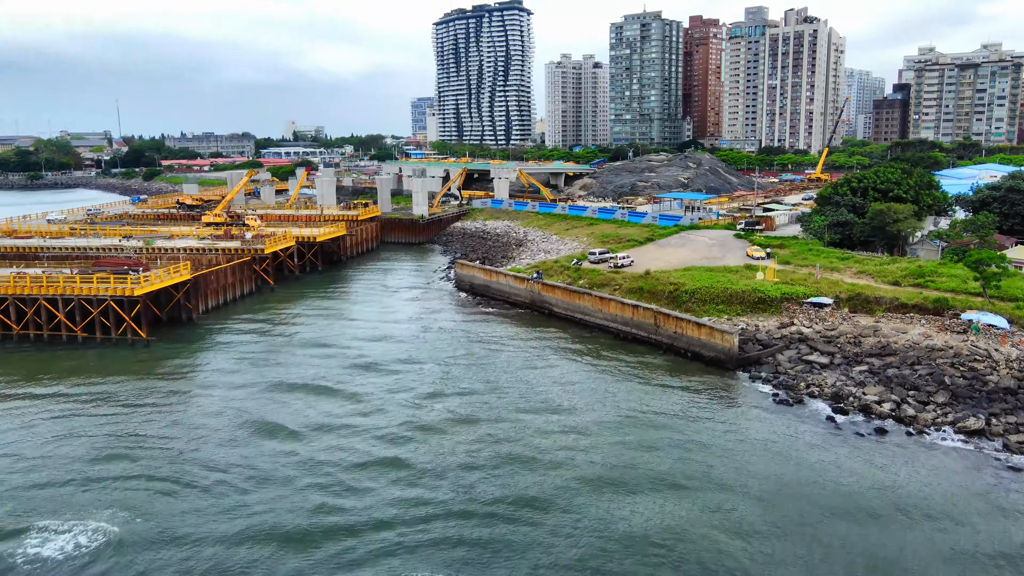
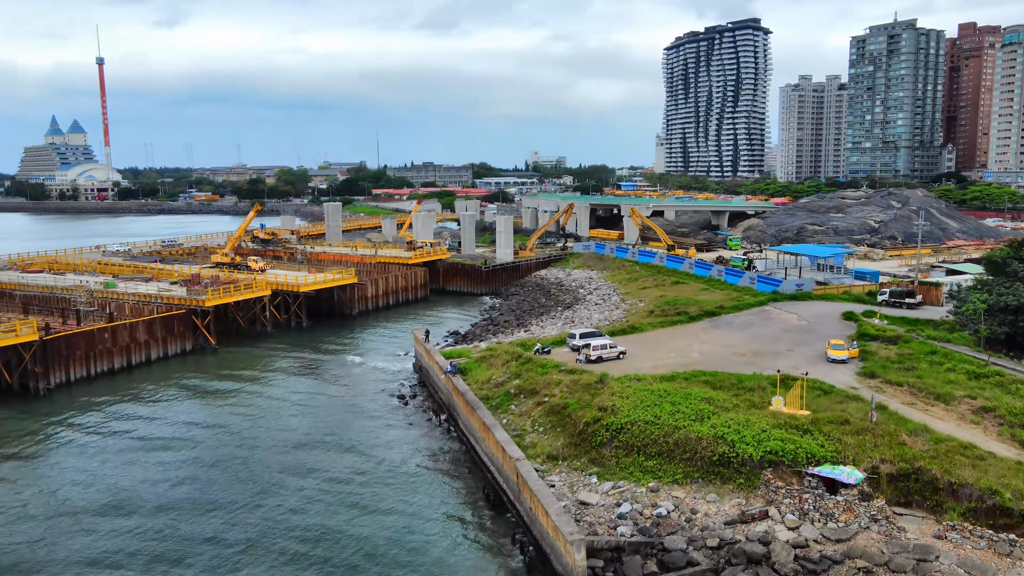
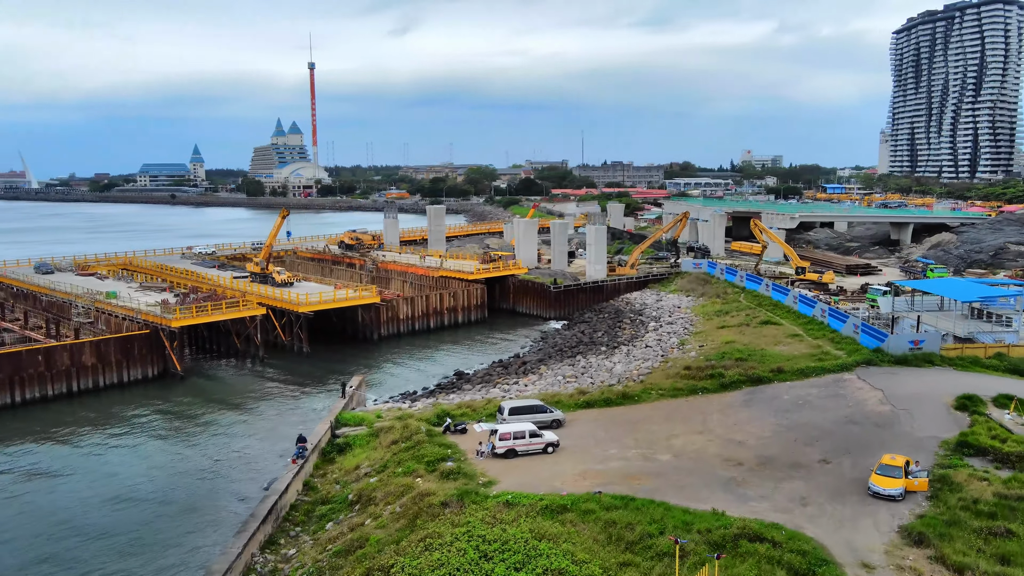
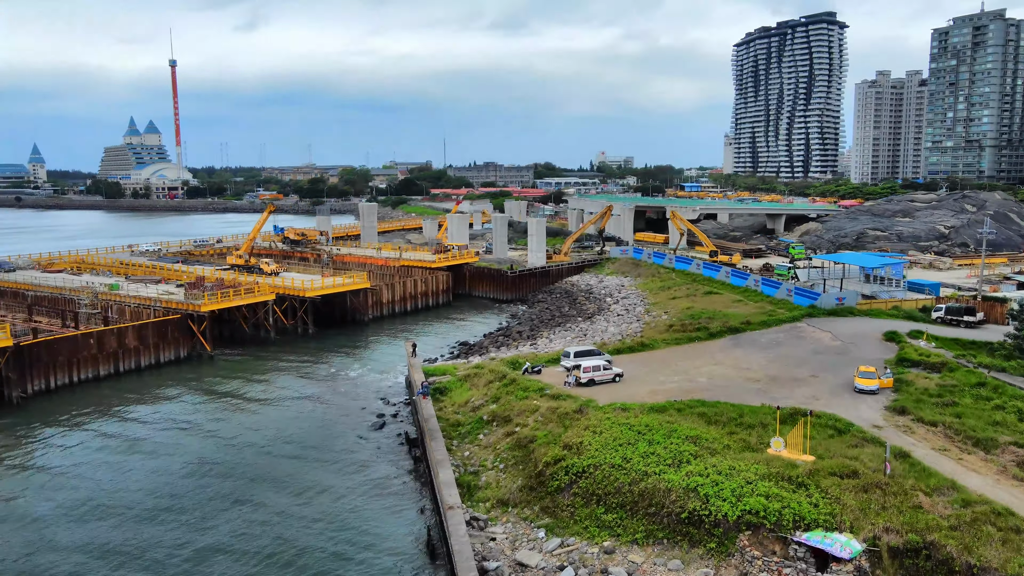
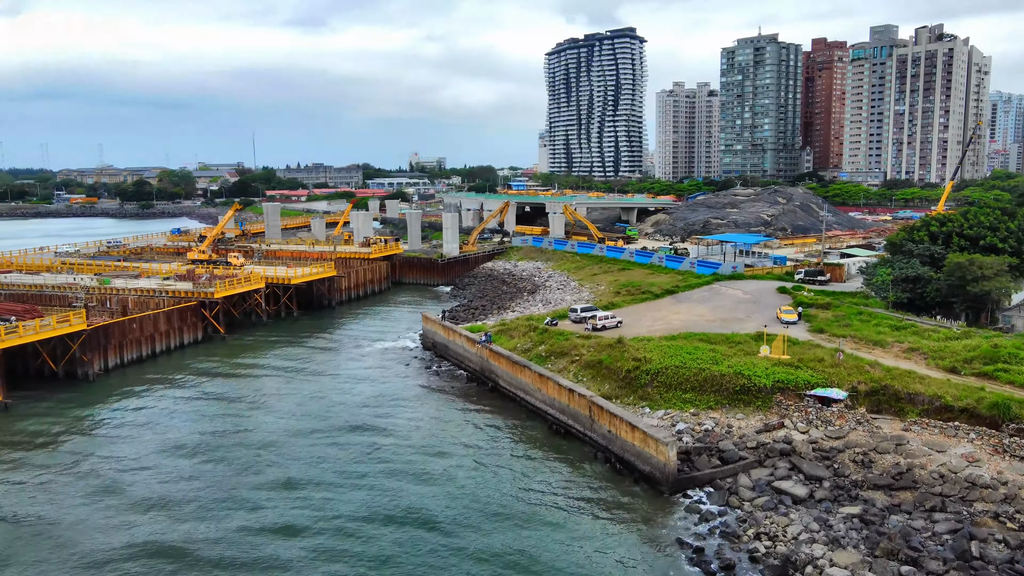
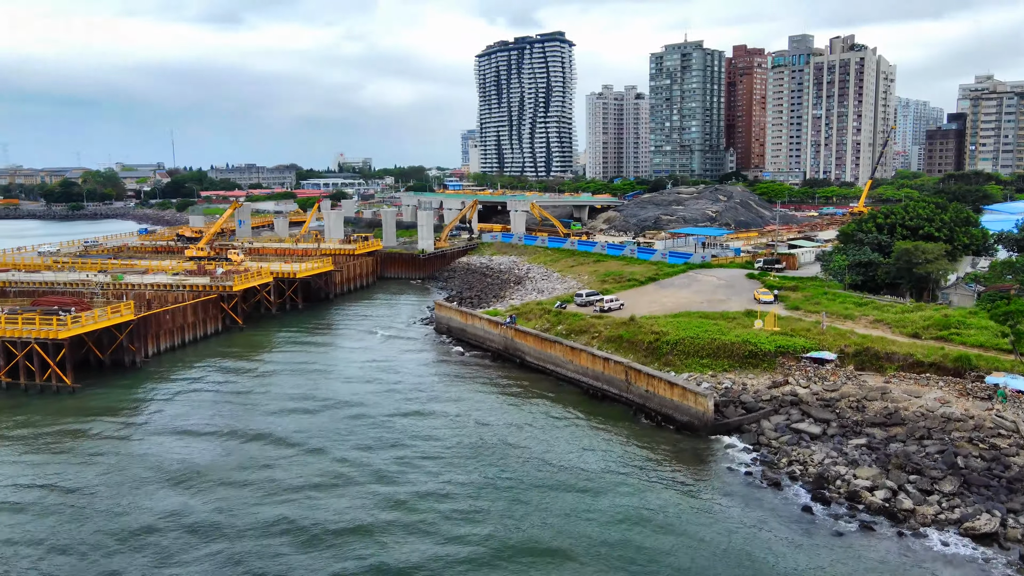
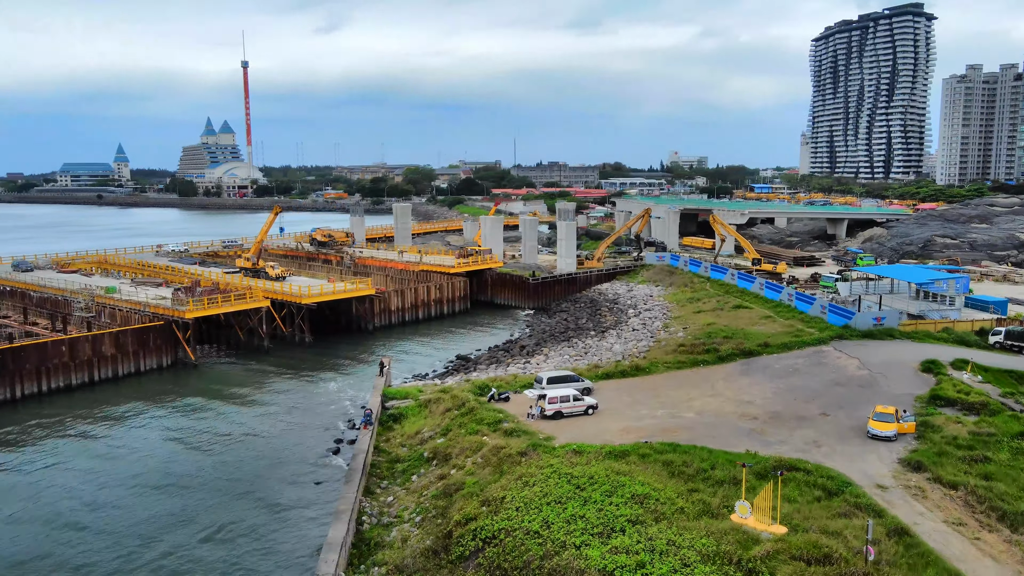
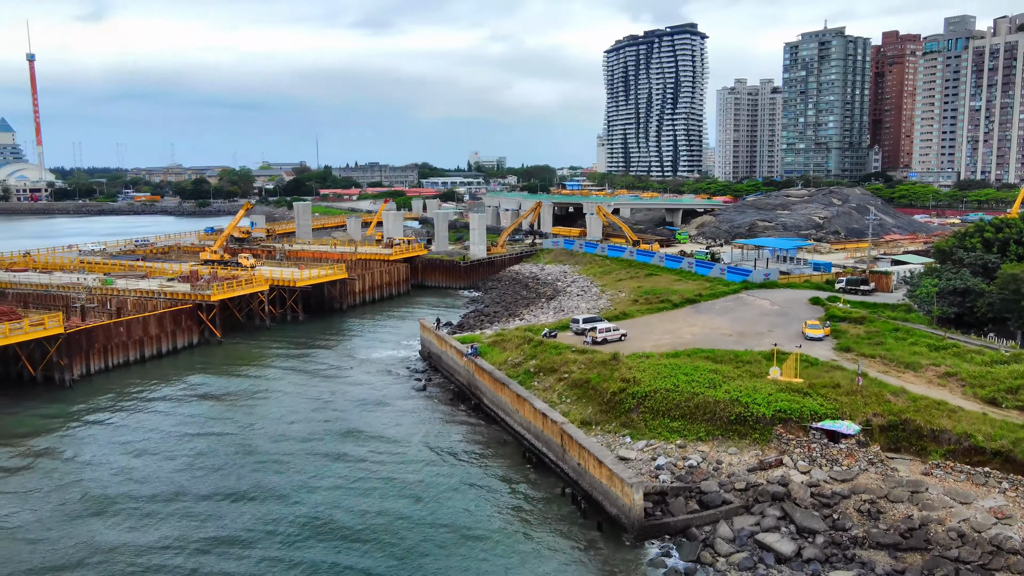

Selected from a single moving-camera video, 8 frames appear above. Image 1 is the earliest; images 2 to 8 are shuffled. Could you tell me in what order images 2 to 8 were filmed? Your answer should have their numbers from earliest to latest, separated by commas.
6, 5, 8, 2, 4, 7, 3
